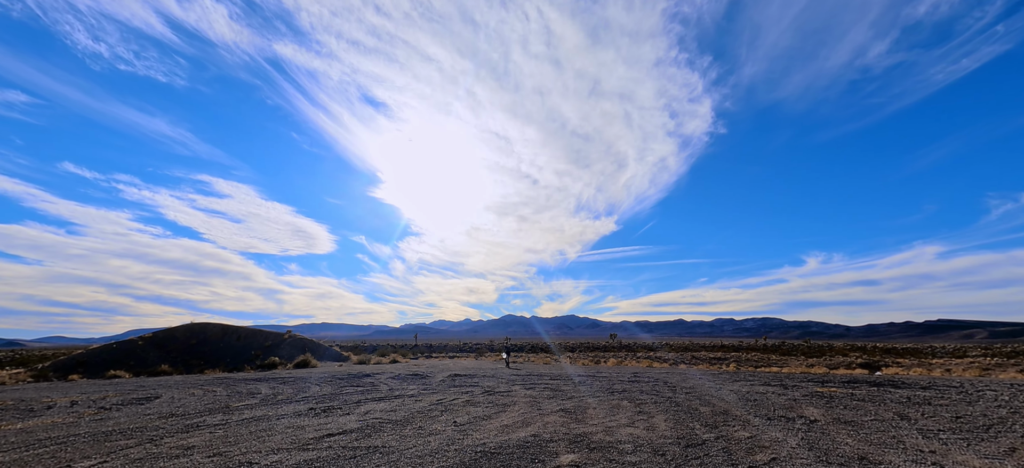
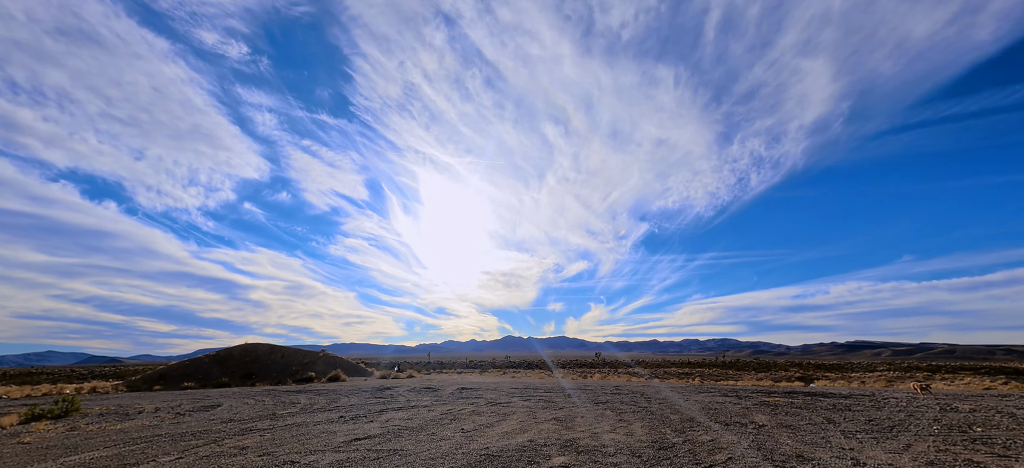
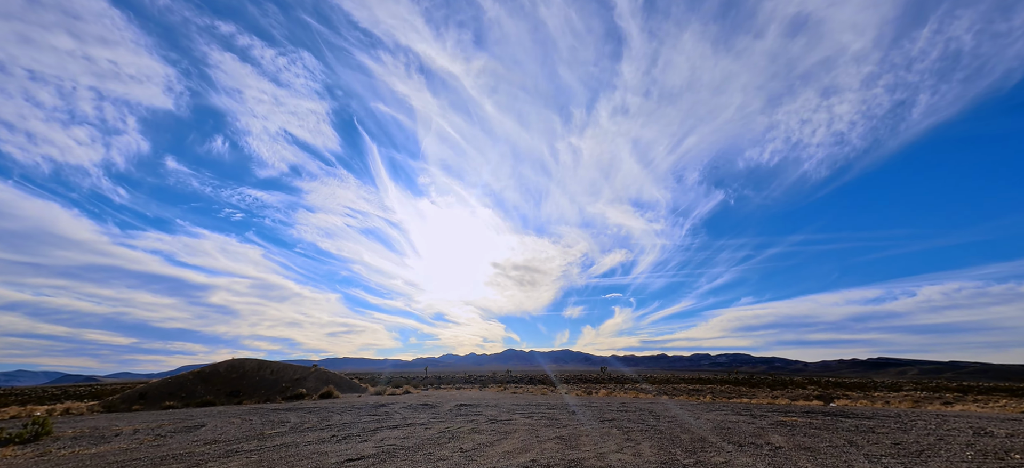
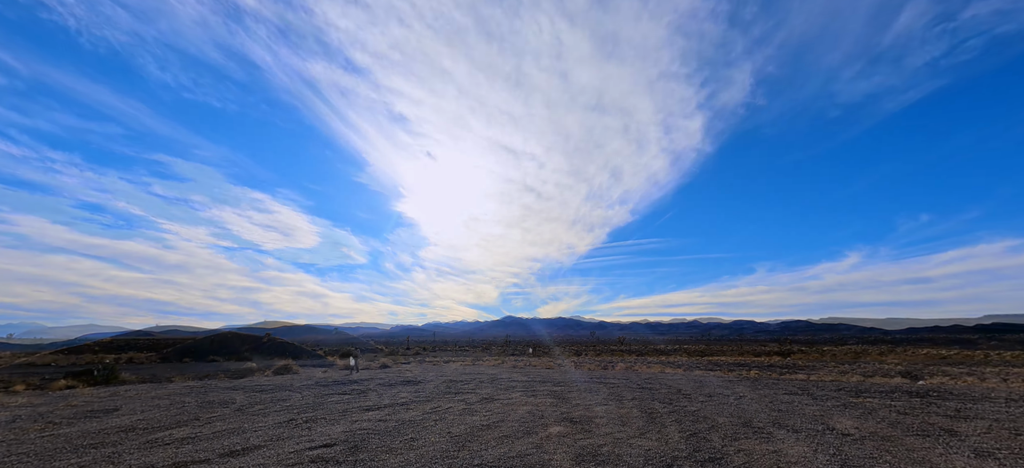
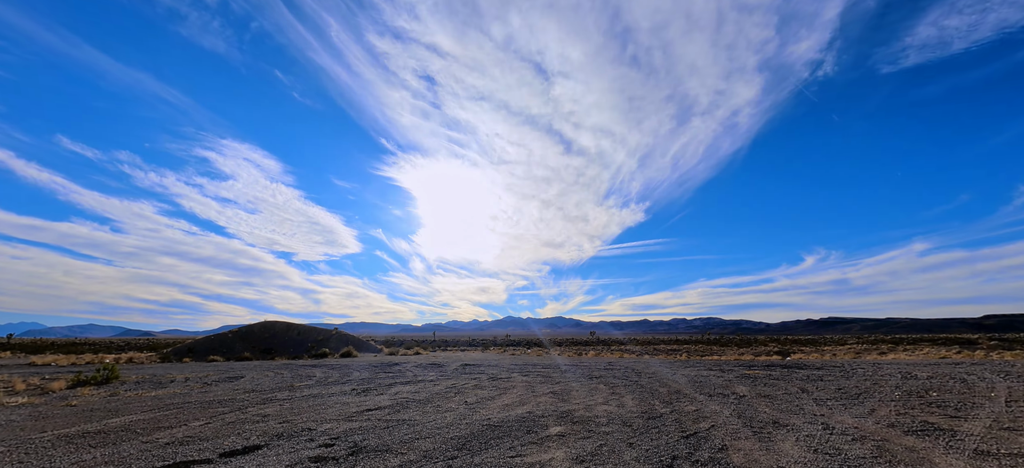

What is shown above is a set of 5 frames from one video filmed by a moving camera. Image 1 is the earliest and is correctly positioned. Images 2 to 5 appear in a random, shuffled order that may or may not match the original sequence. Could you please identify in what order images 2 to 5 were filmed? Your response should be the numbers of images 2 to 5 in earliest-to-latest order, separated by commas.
4, 5, 2, 3
